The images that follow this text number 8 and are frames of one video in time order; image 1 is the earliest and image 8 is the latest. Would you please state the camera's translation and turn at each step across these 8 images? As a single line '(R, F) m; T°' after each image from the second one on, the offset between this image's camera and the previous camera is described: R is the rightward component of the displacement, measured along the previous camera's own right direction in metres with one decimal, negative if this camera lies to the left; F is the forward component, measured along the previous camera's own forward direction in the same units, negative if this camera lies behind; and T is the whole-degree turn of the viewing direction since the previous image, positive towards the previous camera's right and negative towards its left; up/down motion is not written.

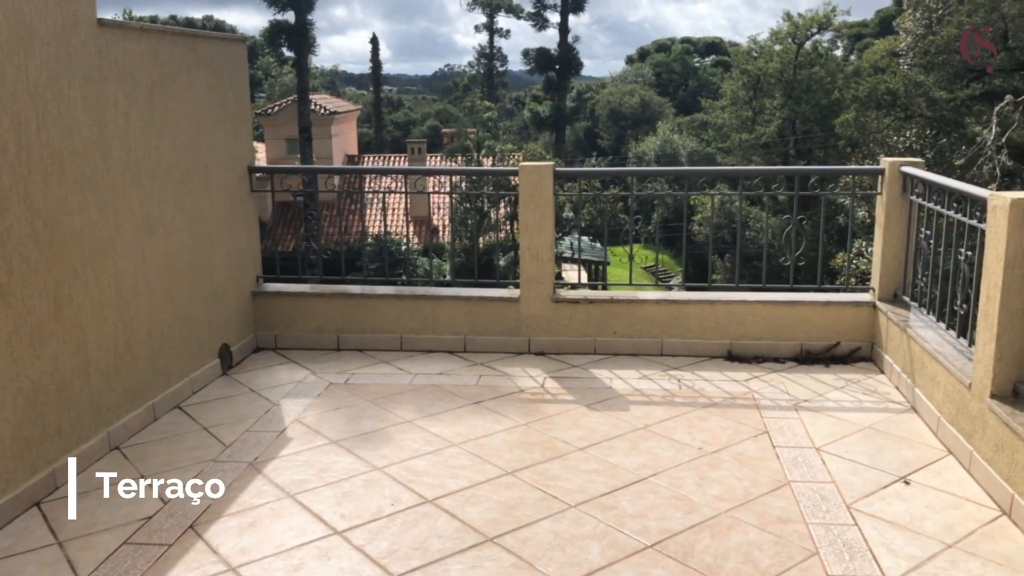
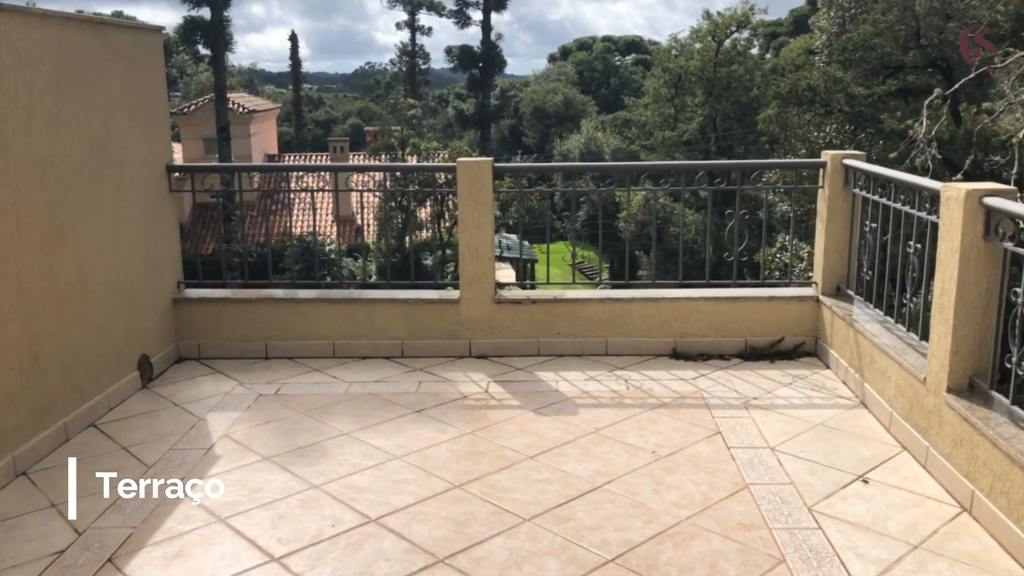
(0.0, +0.1) m; +5°
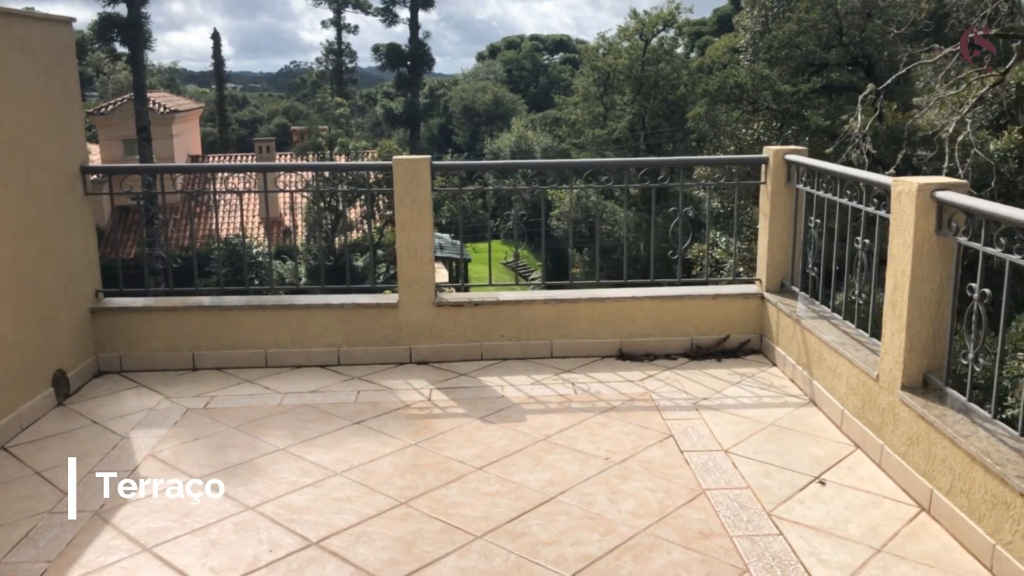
(0.0, +0.1) m; +4°
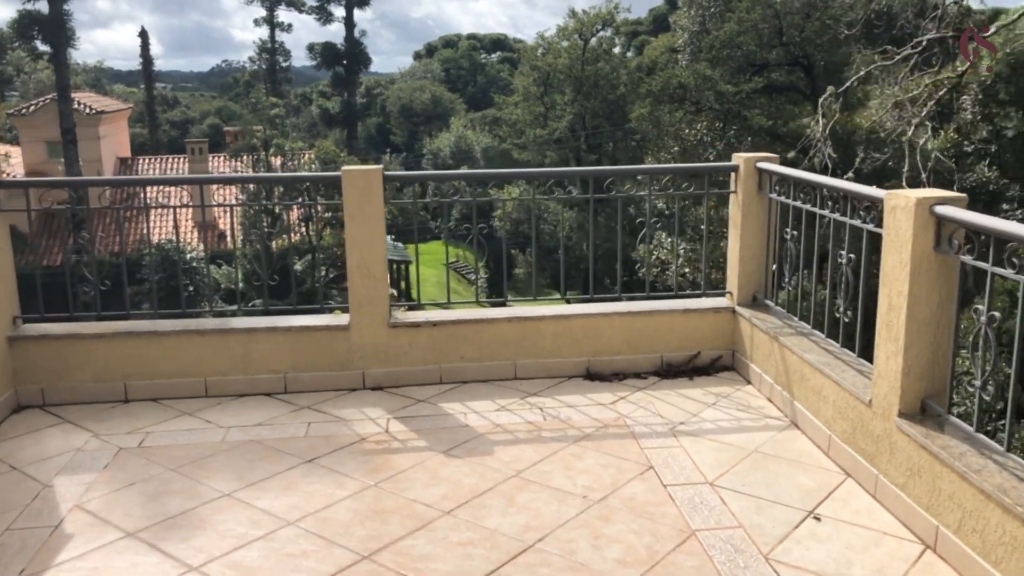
(-0.1, +0.2) m; +4°
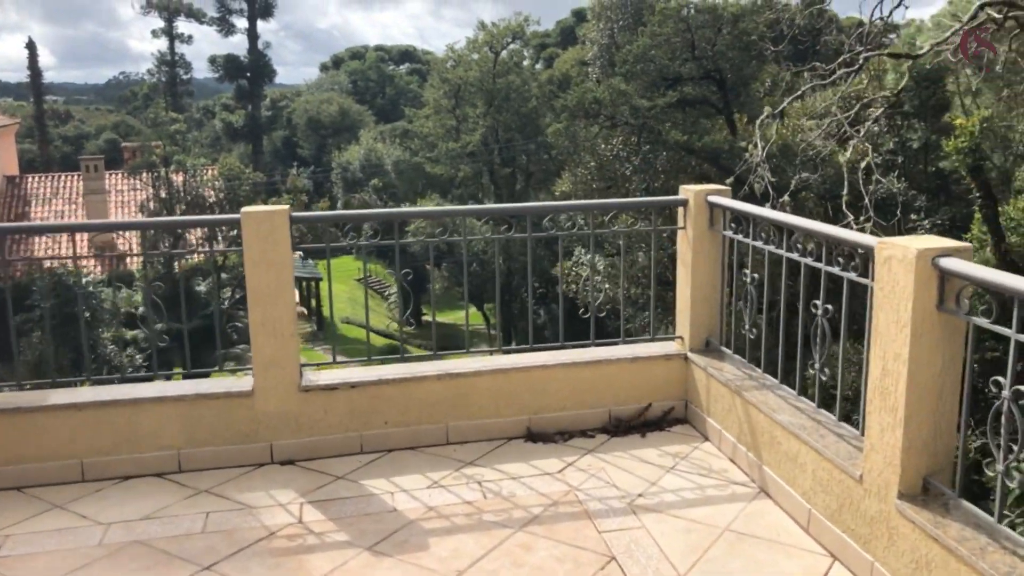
(0.0, +0.4) m; +5°
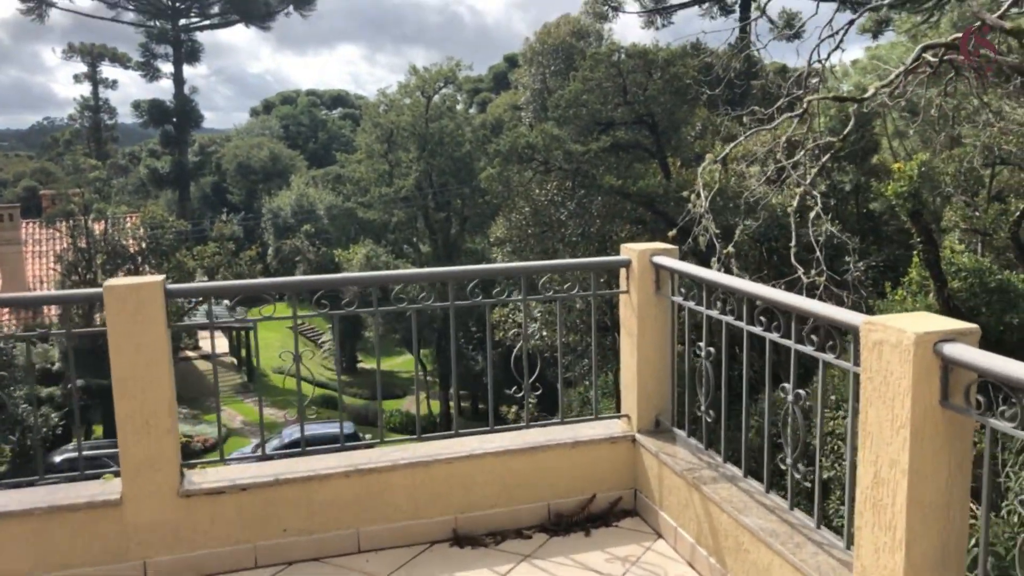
(0.0, +0.4) m; +4°
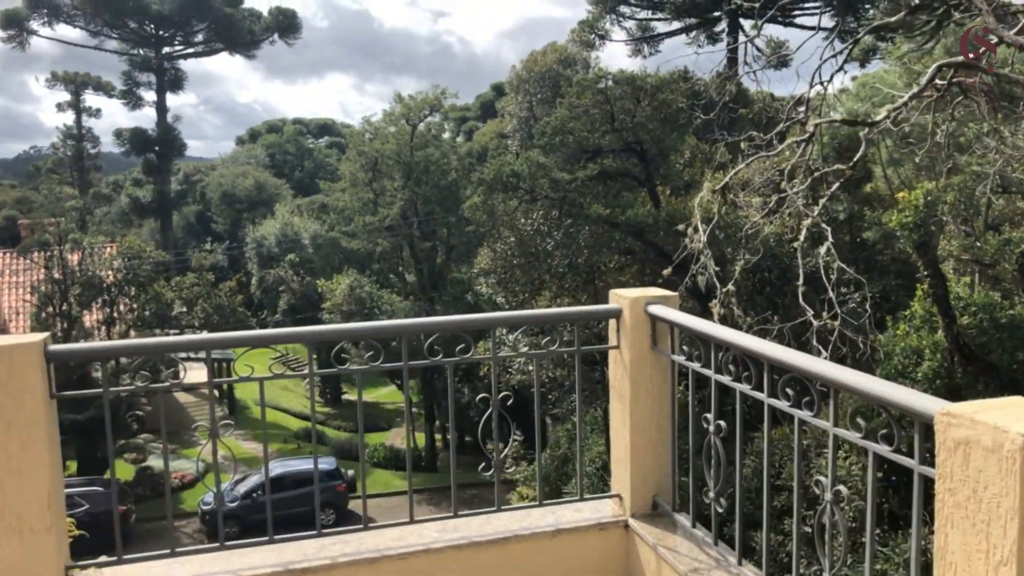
(0.0, +0.4) m; +1°
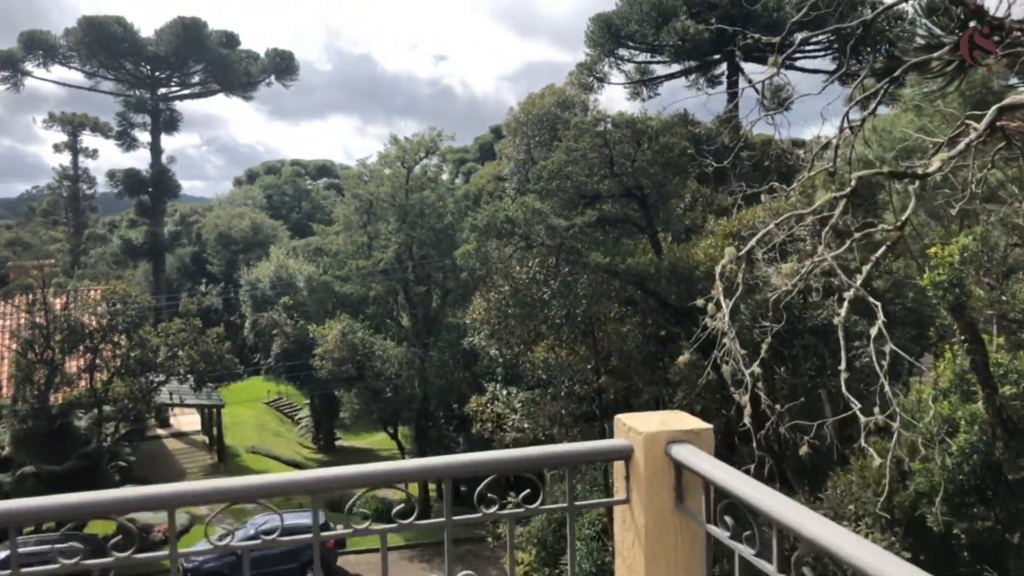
(+0.1, +0.6) m; 0°
